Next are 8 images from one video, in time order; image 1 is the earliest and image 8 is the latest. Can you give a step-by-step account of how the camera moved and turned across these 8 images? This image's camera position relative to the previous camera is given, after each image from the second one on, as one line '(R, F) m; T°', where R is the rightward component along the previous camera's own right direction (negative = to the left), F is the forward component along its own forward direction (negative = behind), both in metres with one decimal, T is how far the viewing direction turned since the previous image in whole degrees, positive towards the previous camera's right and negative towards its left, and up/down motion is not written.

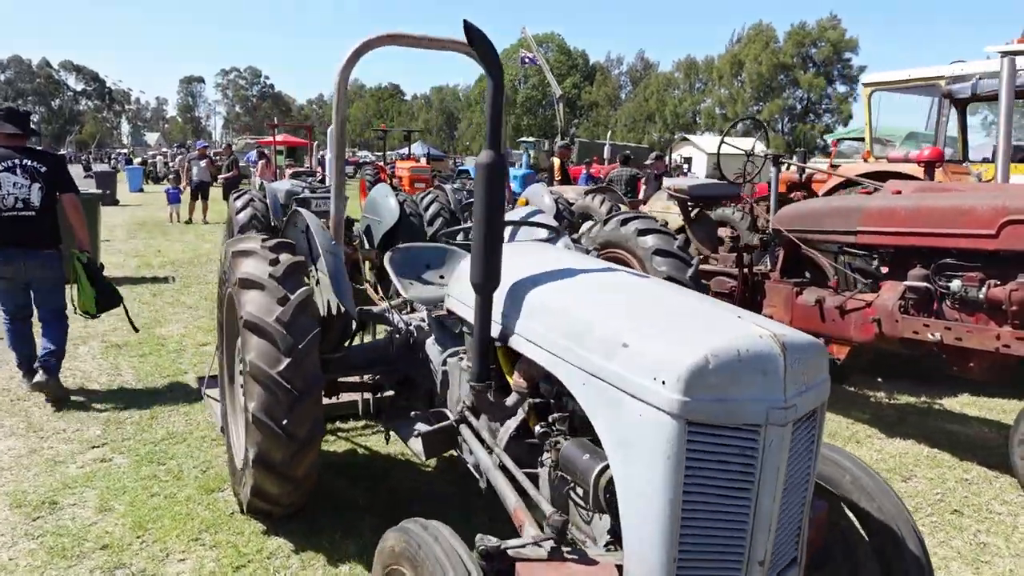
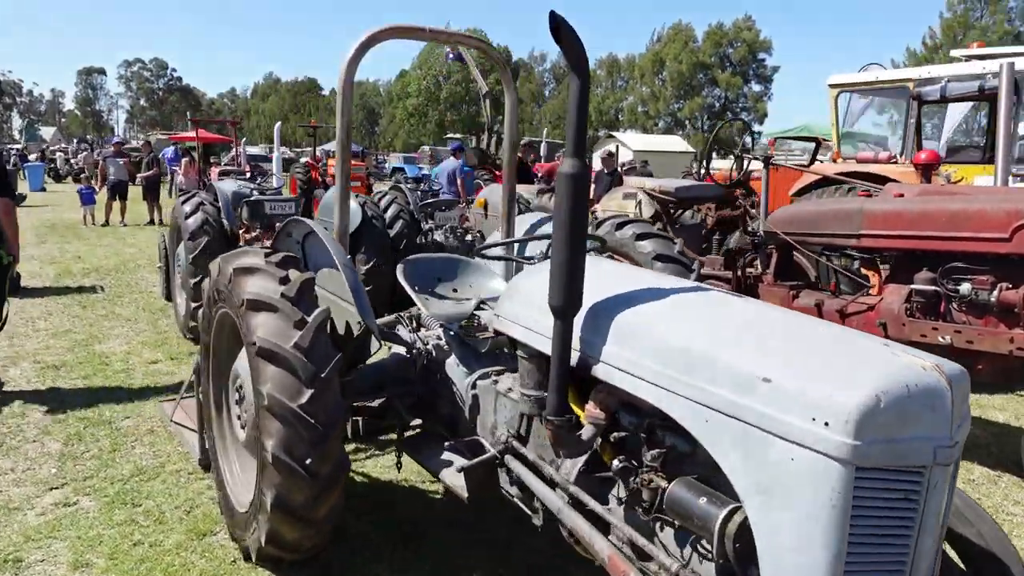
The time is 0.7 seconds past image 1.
(-0.4, +0.2) m; +6°
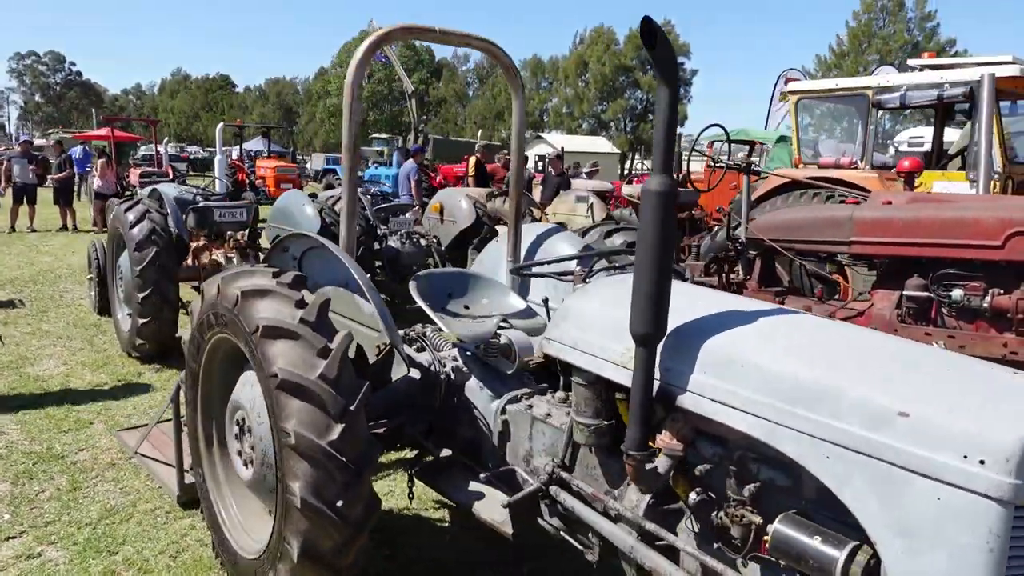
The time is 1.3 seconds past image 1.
(-0.3, +0.2) m; +6°
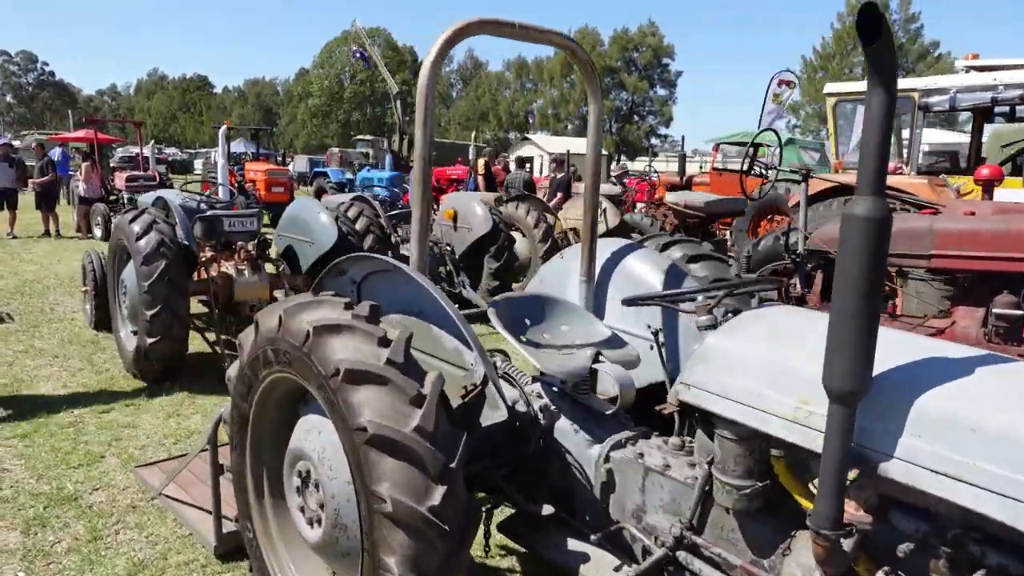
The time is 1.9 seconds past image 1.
(-0.3, +0.3) m; +2°
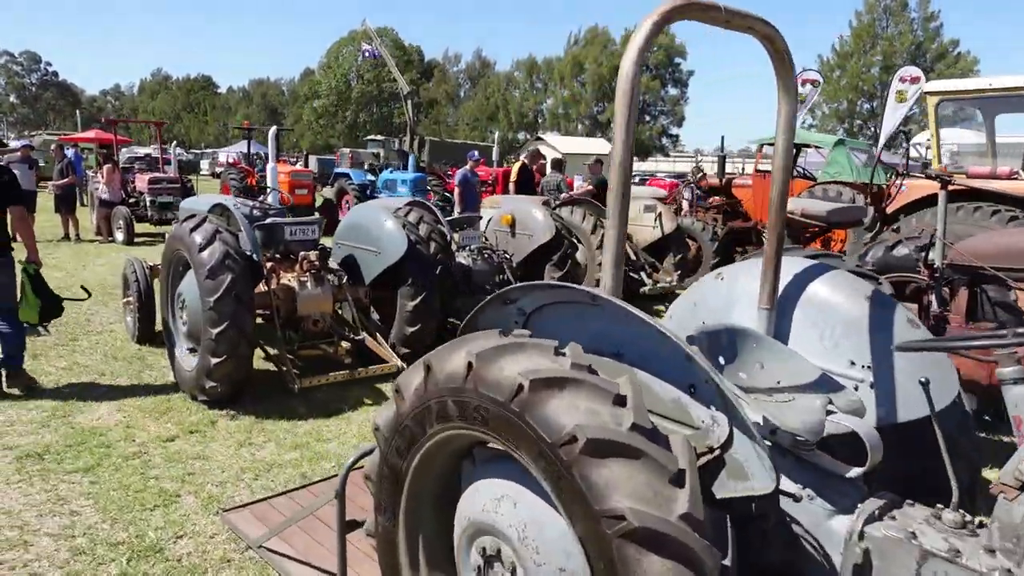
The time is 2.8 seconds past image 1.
(-0.5, +0.4) m; 0°
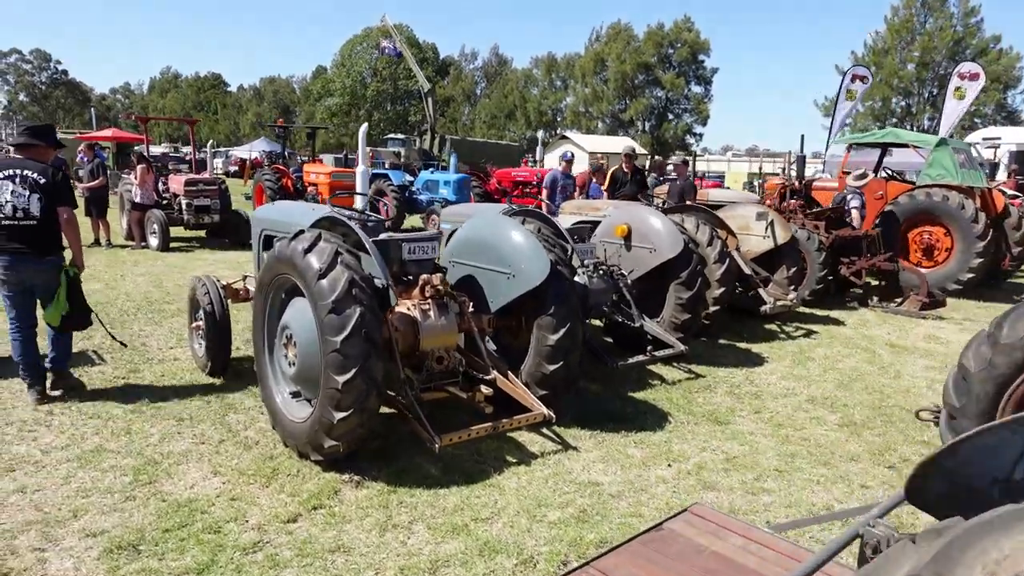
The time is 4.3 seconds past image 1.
(-0.9, +0.8) m; 0°
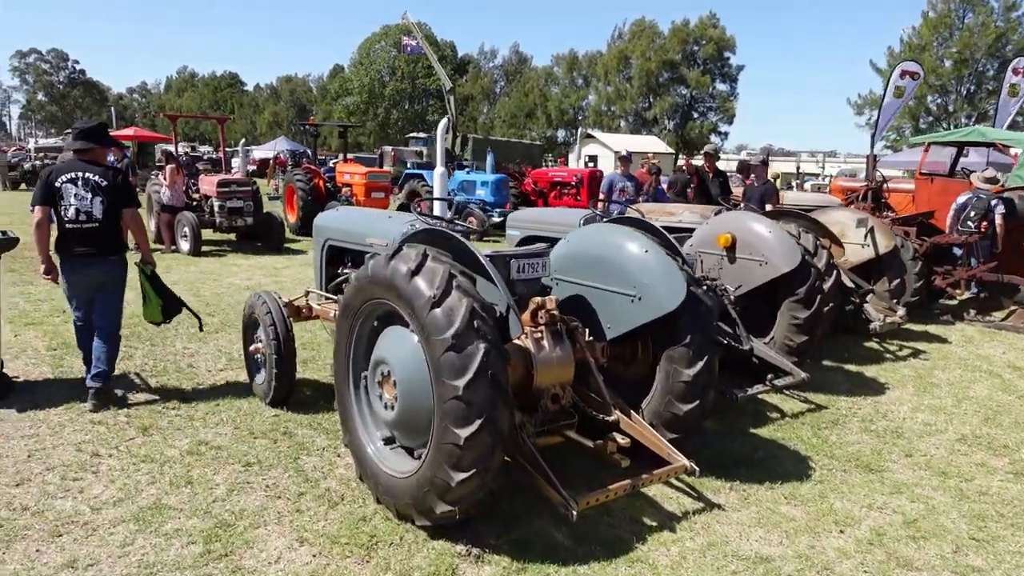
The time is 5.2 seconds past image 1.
(-0.5, +0.6) m; -1°
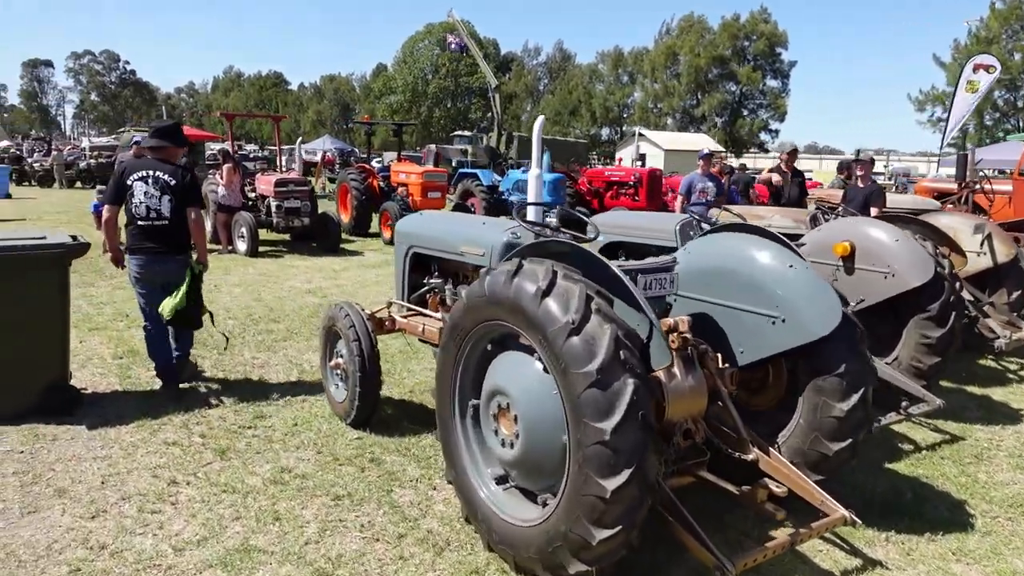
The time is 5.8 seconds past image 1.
(-0.4, +0.4) m; -3°
